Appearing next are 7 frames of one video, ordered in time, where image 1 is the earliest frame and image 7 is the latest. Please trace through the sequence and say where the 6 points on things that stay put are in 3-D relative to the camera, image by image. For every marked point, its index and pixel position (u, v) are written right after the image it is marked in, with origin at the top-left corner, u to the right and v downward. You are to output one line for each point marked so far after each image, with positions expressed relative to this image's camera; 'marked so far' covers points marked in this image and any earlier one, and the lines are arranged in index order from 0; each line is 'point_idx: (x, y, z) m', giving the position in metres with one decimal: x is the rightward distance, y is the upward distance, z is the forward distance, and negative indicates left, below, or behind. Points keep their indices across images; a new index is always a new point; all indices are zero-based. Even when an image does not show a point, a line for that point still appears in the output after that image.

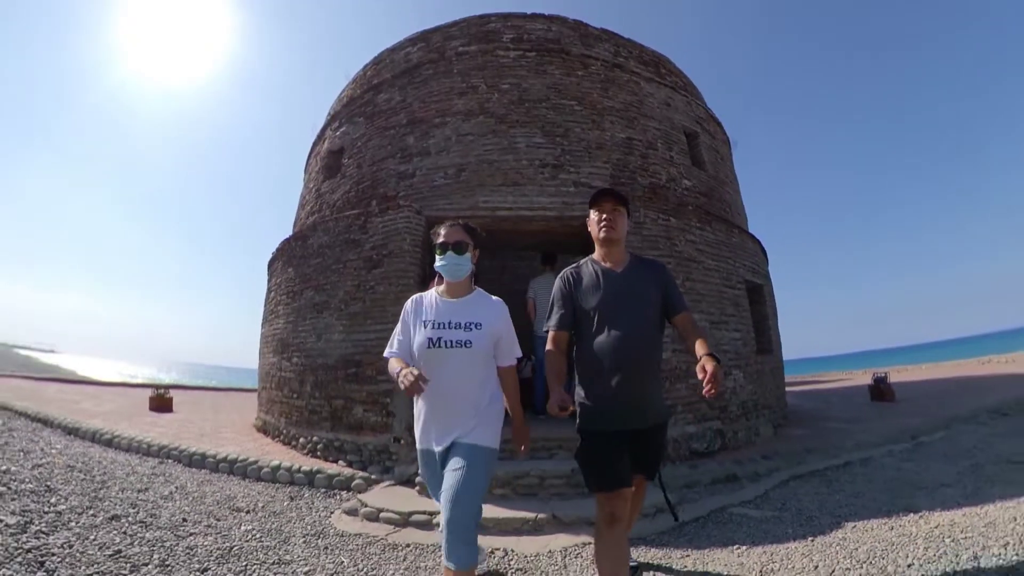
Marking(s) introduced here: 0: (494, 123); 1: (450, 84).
0: (-0.2, +2.0, +6.4) m
1: (-0.8, +2.7, +6.7) m
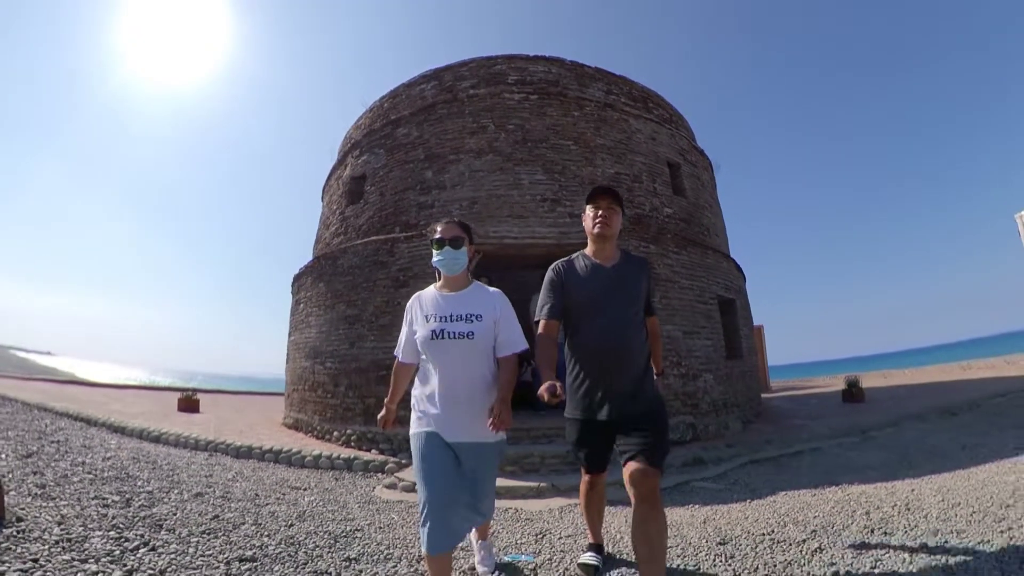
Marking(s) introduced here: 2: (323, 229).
0: (-0.1, +1.8, +7.3) m
1: (-0.7, +2.5, +7.7) m
2: (-3.7, +1.1, +9.8) m
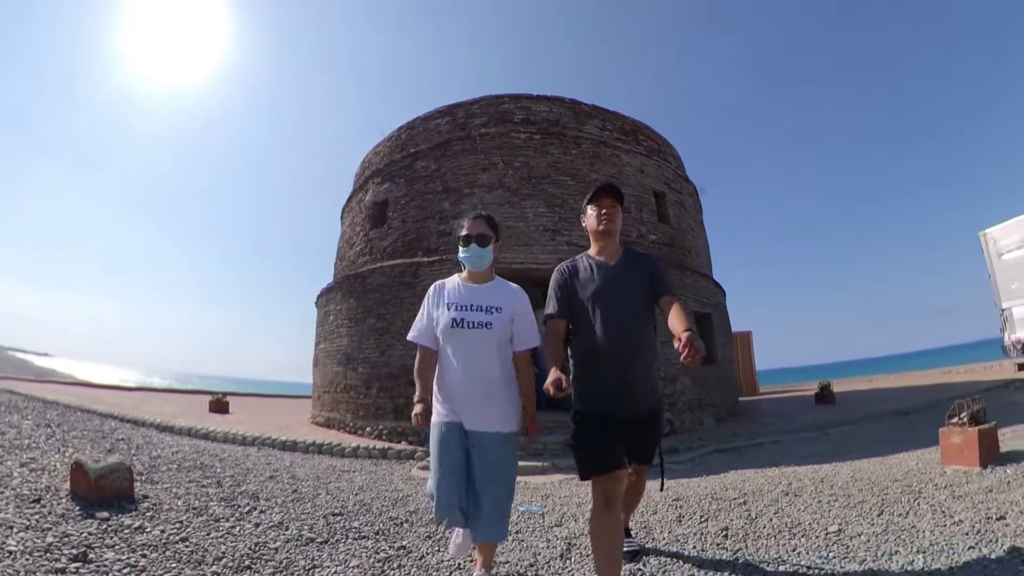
0: (0.0, +1.5, +8.5) m
1: (-0.6, +2.2, +8.8) m
2: (-3.6, +0.8, +10.9) m
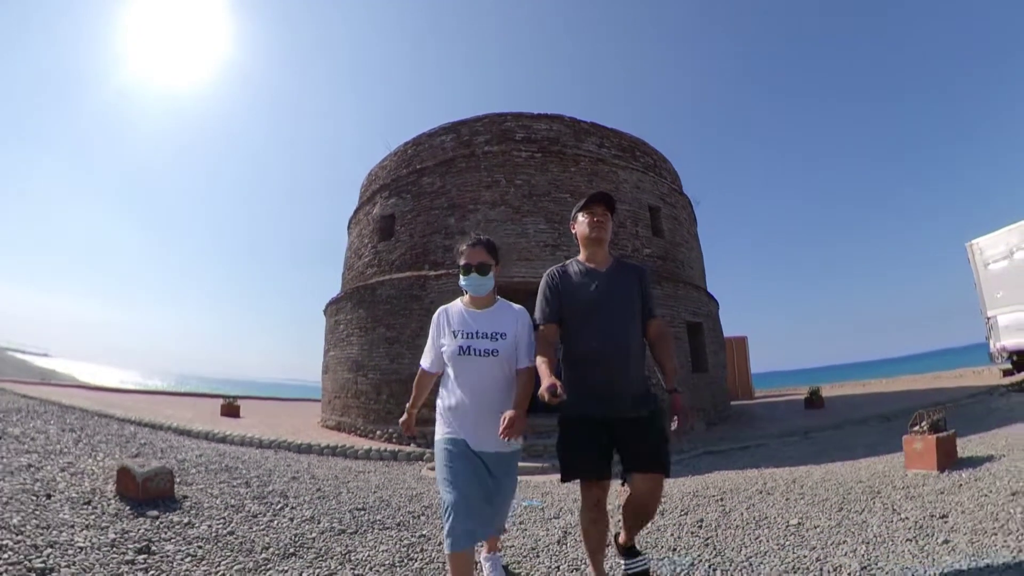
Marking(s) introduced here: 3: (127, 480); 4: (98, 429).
0: (0.0, +1.3, +8.9) m
1: (-0.6, +2.0, +9.3) m
2: (-3.5, +0.6, +11.4) m
3: (-3.2, -1.7, +4.3) m
4: (-8.3, -2.8, +10.2) m
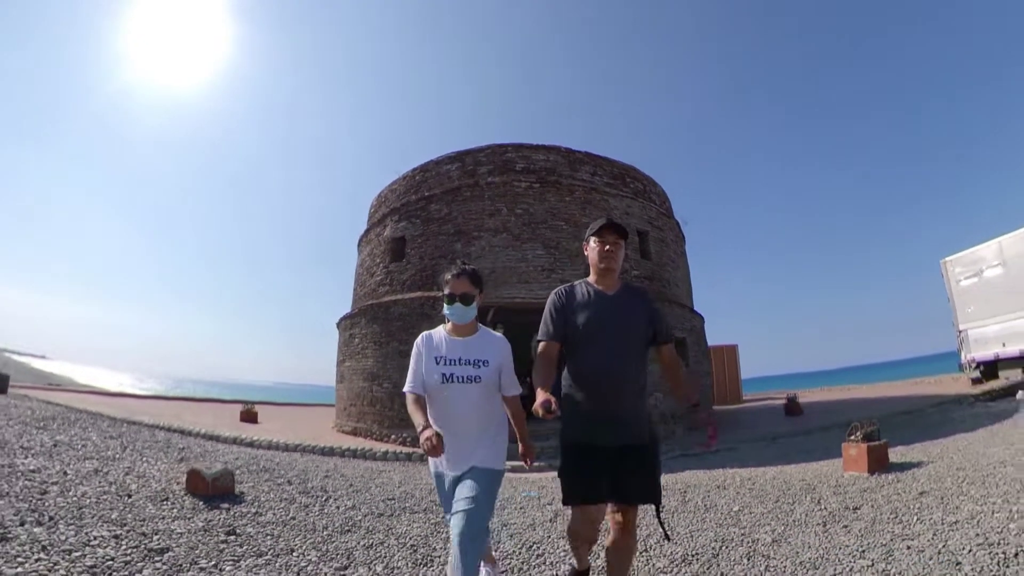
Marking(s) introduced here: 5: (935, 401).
0: (0.0, +1.0, +9.9) m
1: (-0.6, +1.7, +10.3) m
2: (-3.5, +0.3, +12.3) m
3: (-3.2, -2.0, +5.2) m
4: (-8.3, -3.2, +11.1) m
5: (+11.2, -3.0, +13.5) m
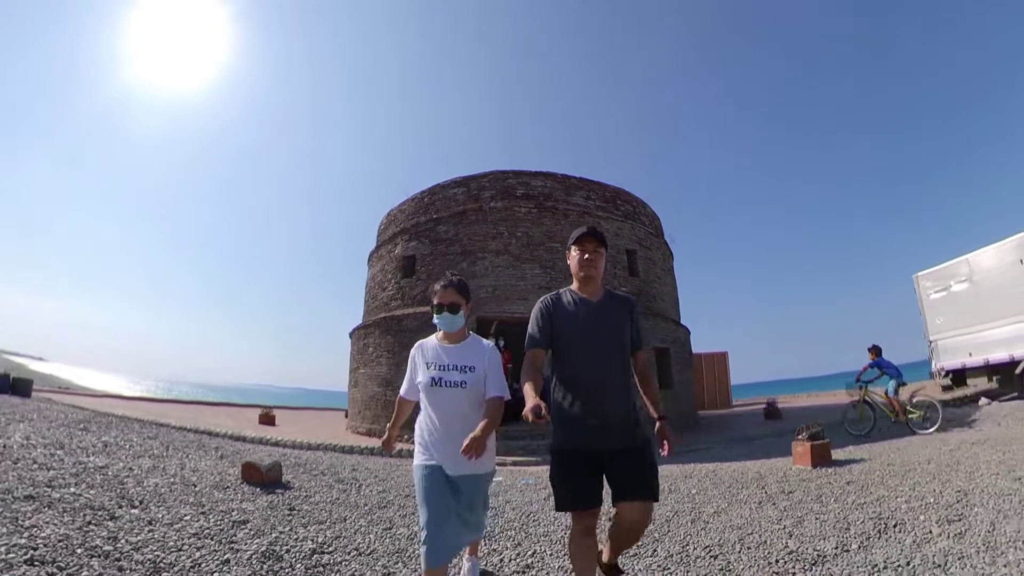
0: (0.0, +0.6, +11.0) m
1: (-0.6, +1.3, +11.4) m
2: (-3.5, -0.1, +13.4) m
3: (-3.2, -2.3, +6.3) m
4: (-8.3, -3.5, +12.1) m
5: (+11.2, -3.4, +14.6) m
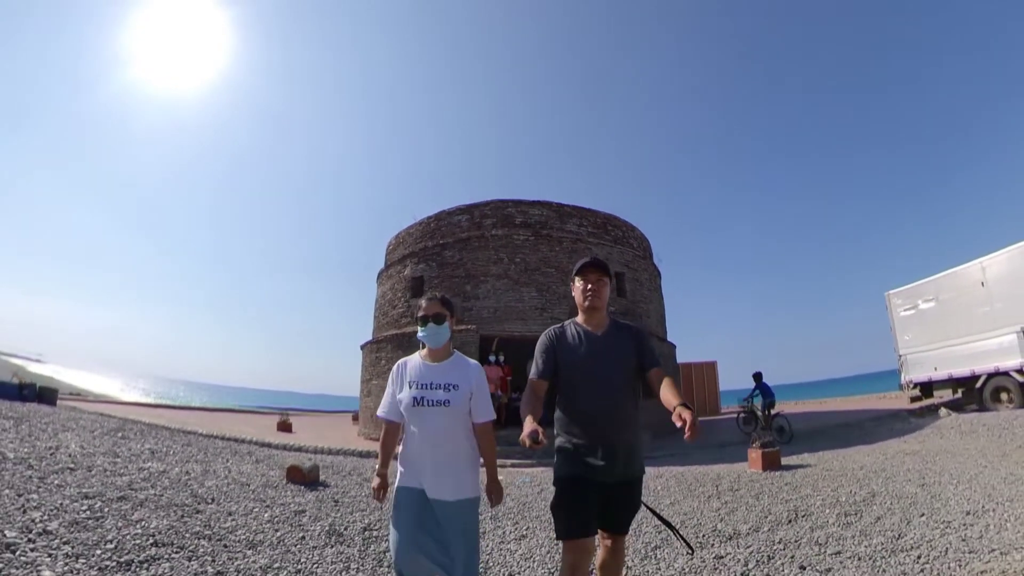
0: (0.0, +0.1, +12.3) m
1: (-0.6, +0.8, +12.6) m
2: (-3.5, -0.6, +14.7) m
3: (-3.2, -2.7, +7.5) m
4: (-8.3, -4.0, +13.3) m
5: (+11.2, -3.9, +15.8) m
